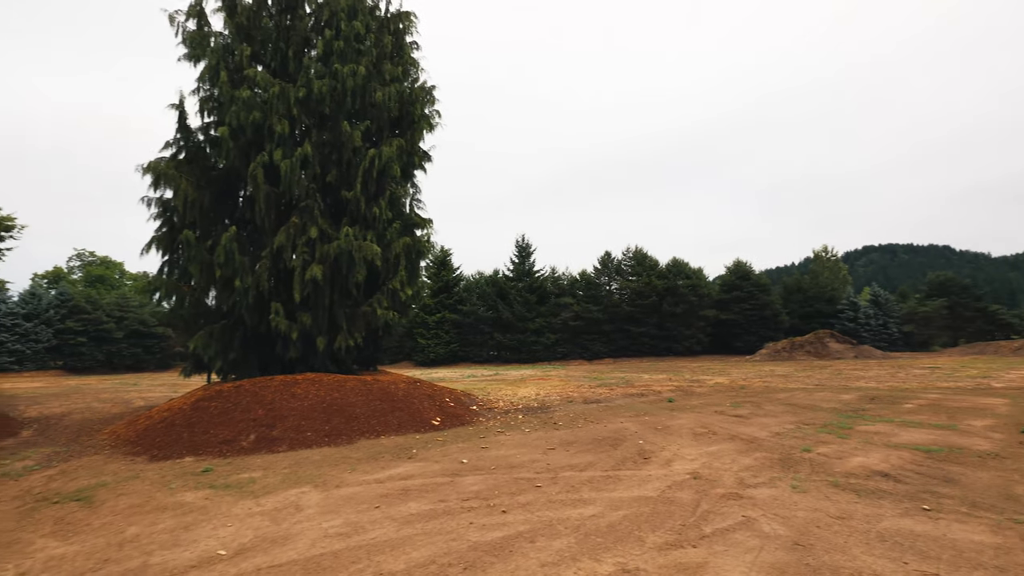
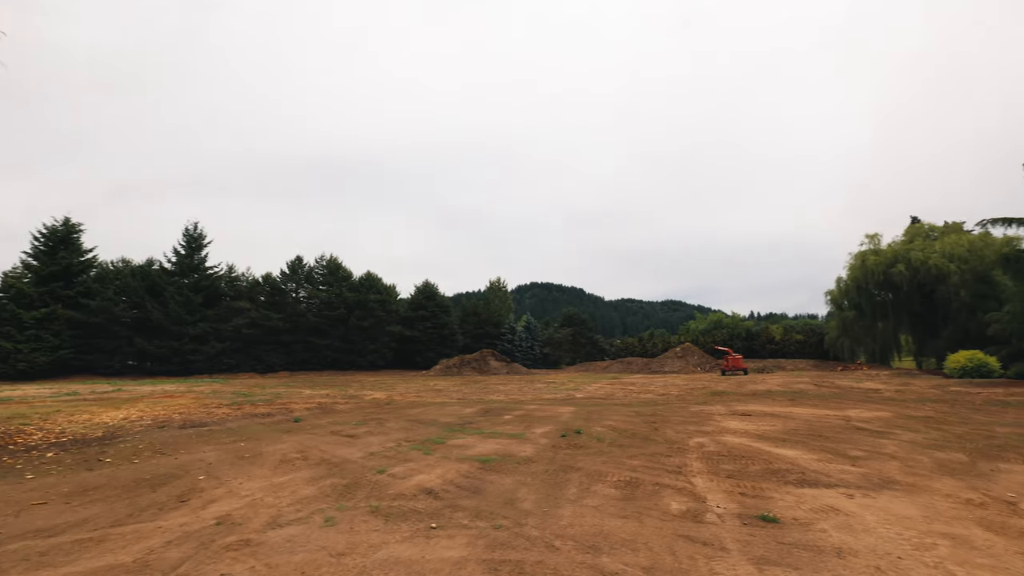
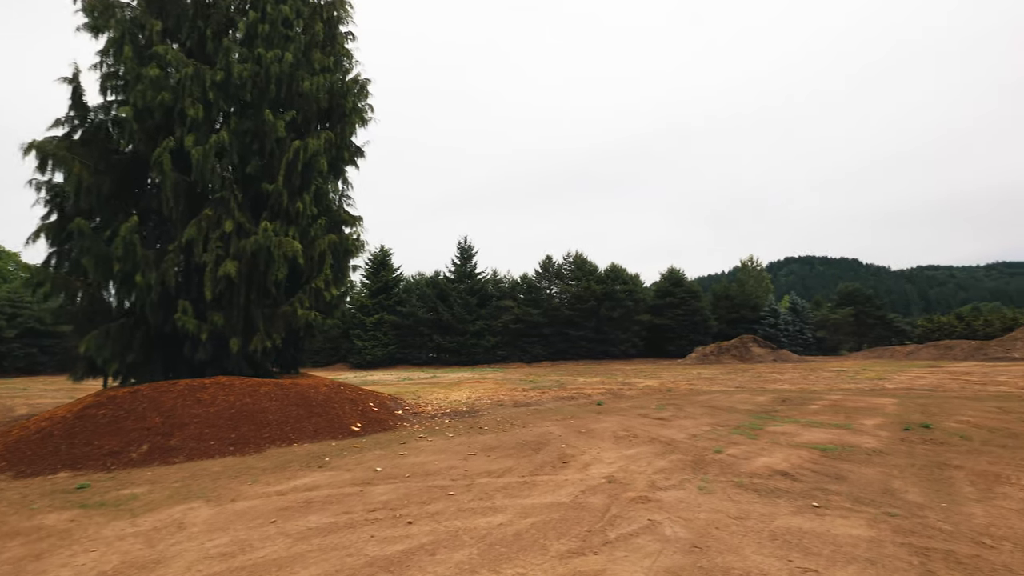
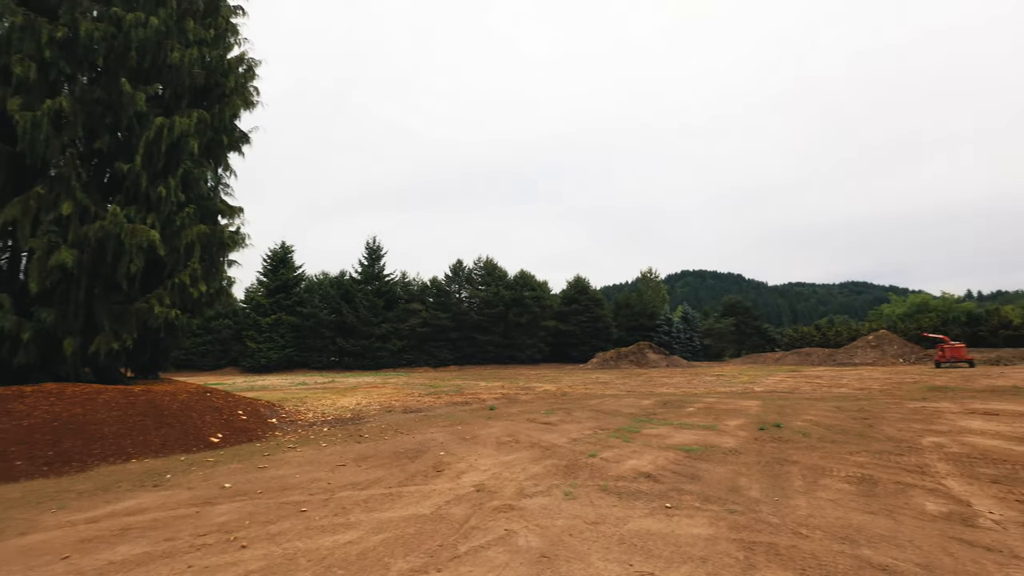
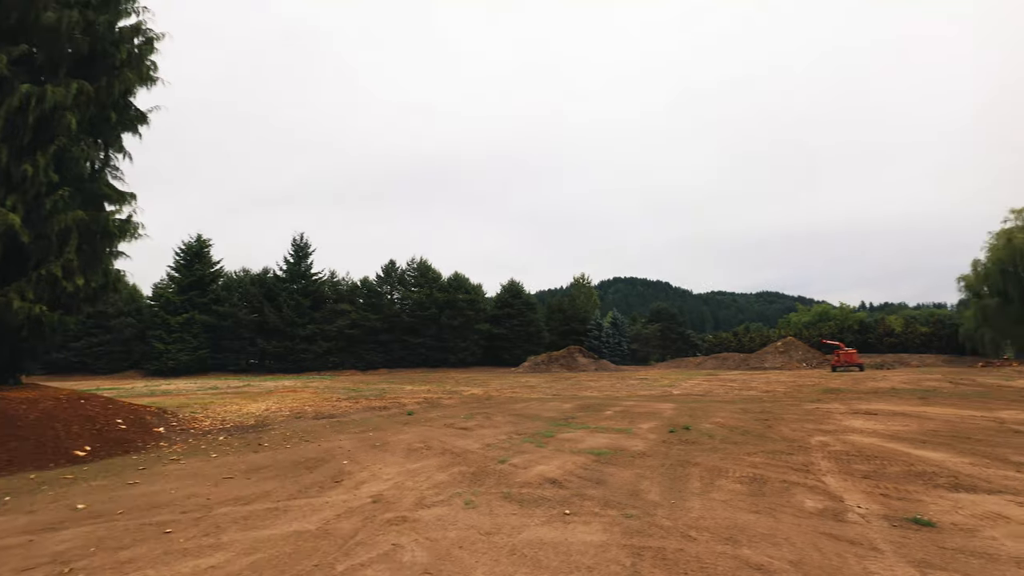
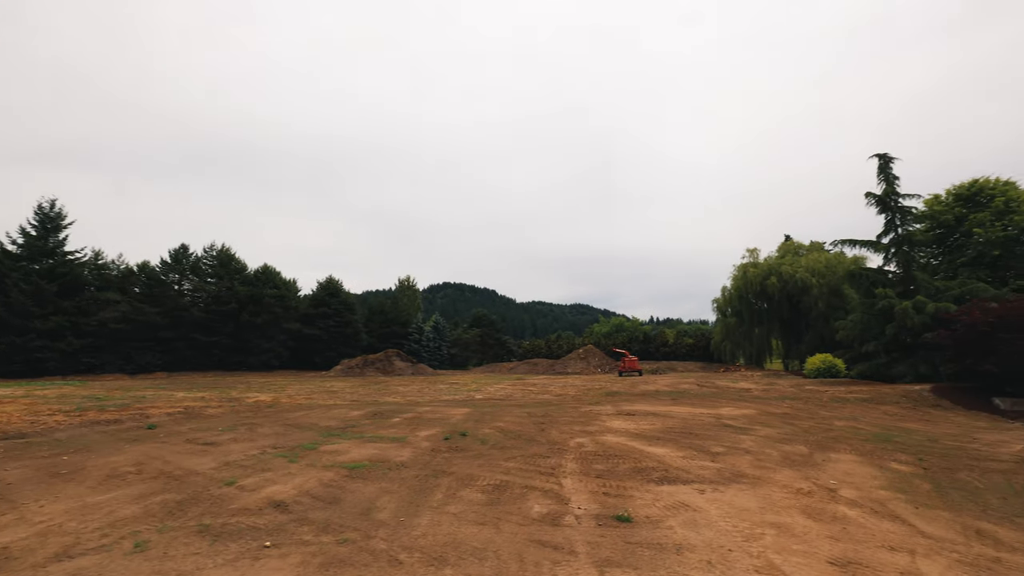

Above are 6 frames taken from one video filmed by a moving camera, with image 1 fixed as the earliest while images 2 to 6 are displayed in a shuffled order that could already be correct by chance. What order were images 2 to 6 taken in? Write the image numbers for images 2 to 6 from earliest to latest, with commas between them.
3, 4, 5, 2, 6
